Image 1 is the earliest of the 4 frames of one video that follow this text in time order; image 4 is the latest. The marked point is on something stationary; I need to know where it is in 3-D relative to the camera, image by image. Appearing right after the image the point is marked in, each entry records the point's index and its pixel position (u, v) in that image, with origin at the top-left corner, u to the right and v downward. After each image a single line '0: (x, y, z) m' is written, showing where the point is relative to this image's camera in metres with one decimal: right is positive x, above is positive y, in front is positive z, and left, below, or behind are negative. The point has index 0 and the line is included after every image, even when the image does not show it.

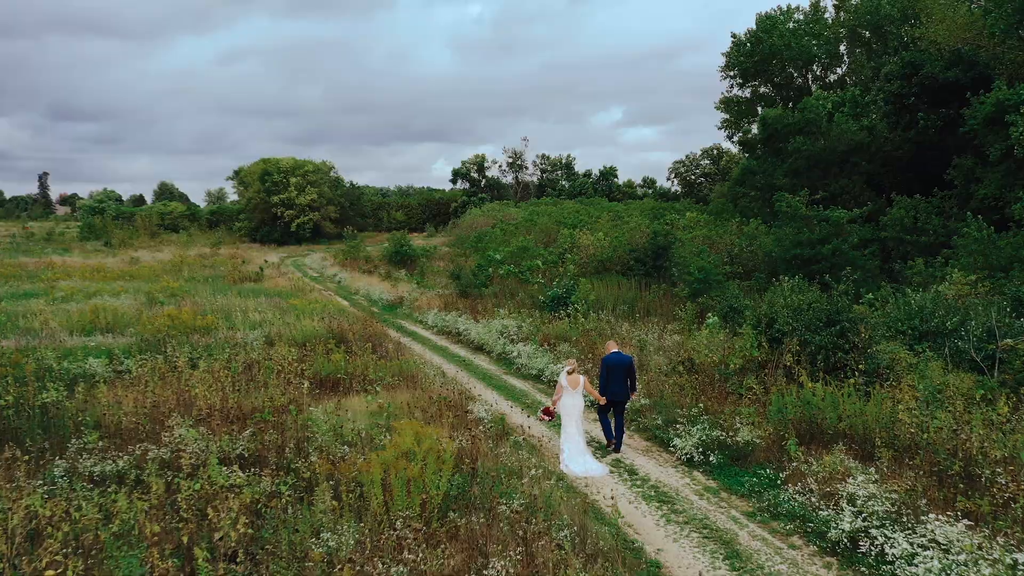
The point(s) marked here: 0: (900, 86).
0: (+8.9, +4.7, +19.1) m
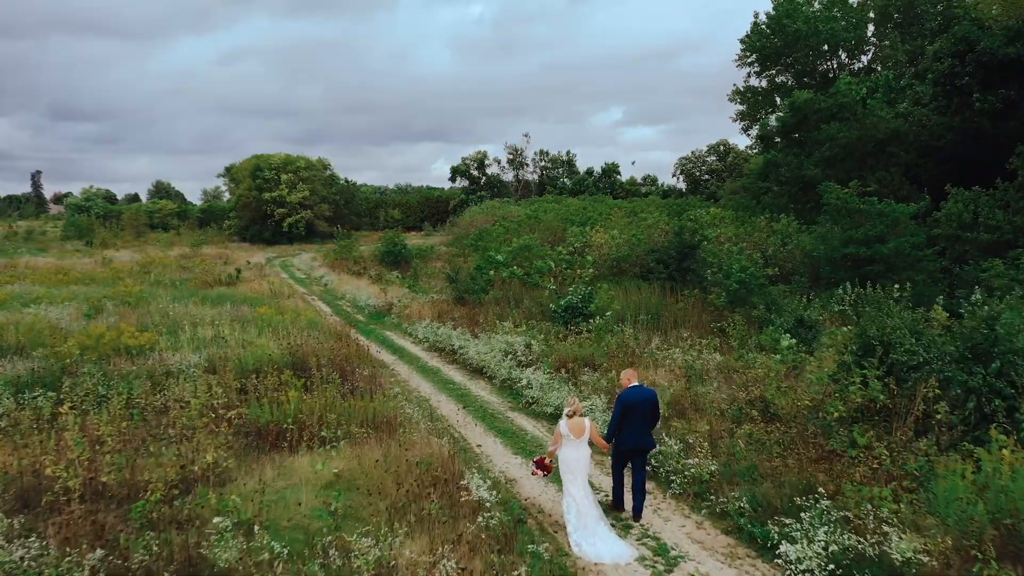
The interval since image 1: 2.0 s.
0: (+9.0, +4.6, +16.9) m
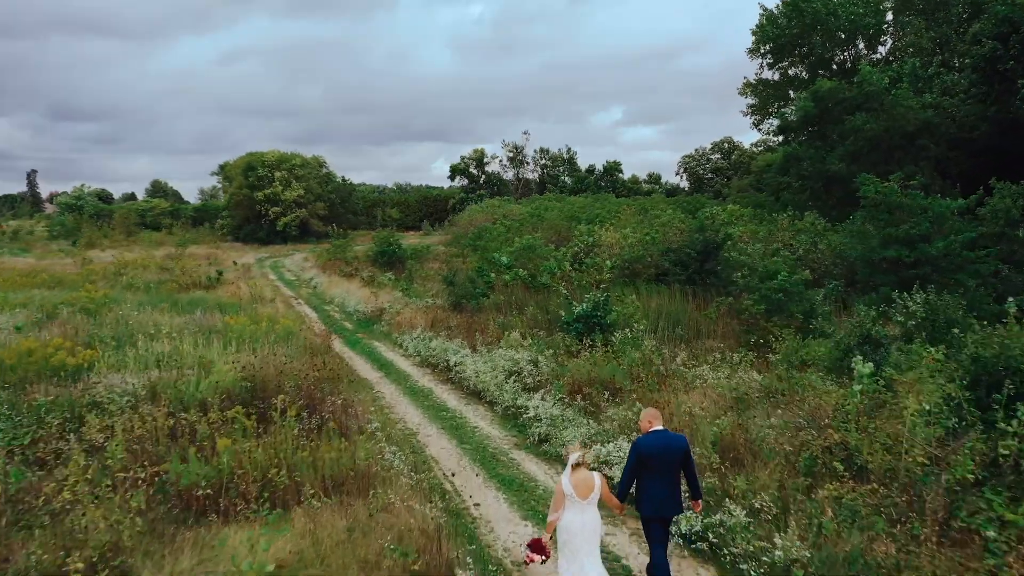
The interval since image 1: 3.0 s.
0: (+9.0, +4.5, +15.5) m
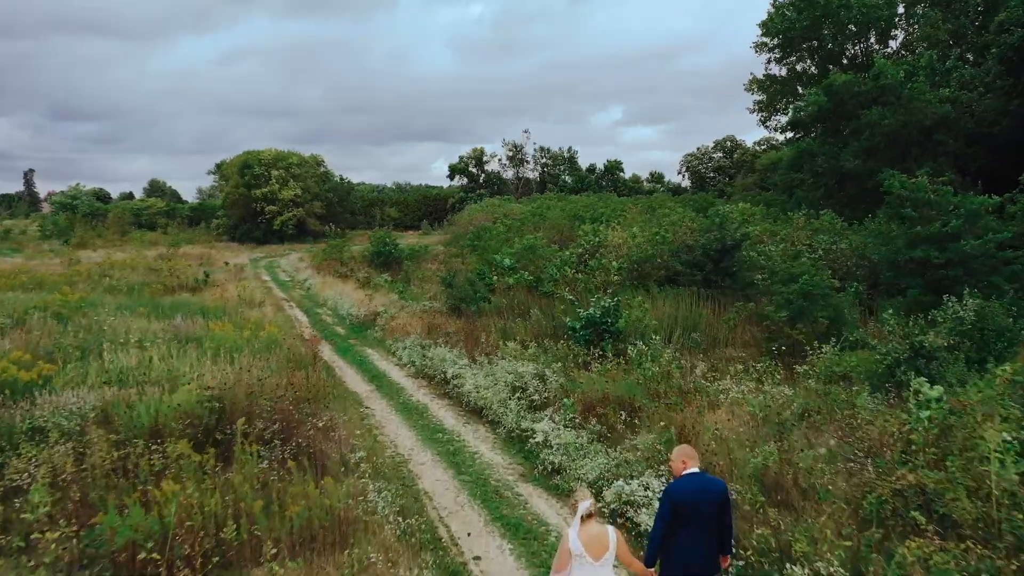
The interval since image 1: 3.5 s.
0: (+9.1, +4.5, +14.8) m
